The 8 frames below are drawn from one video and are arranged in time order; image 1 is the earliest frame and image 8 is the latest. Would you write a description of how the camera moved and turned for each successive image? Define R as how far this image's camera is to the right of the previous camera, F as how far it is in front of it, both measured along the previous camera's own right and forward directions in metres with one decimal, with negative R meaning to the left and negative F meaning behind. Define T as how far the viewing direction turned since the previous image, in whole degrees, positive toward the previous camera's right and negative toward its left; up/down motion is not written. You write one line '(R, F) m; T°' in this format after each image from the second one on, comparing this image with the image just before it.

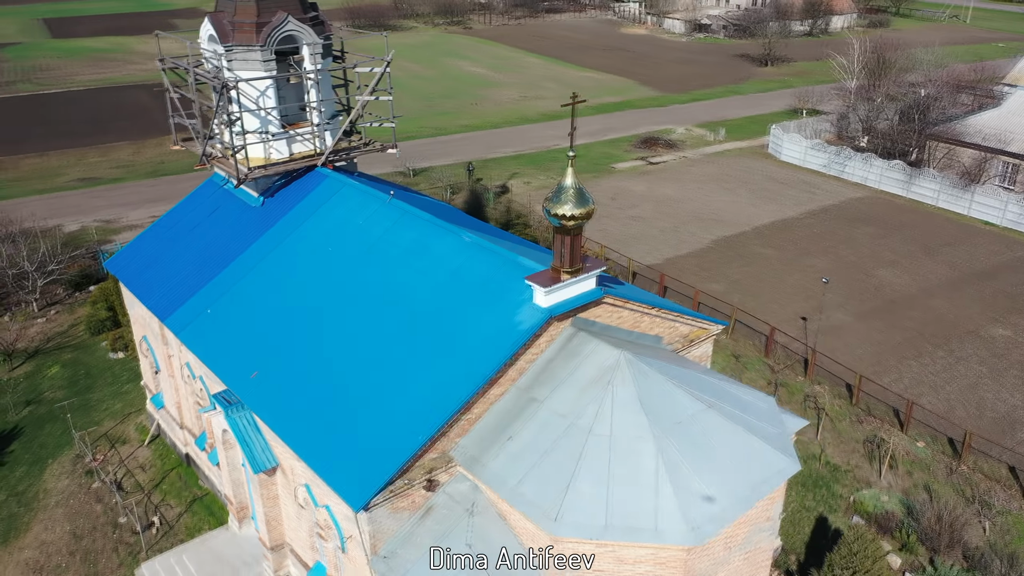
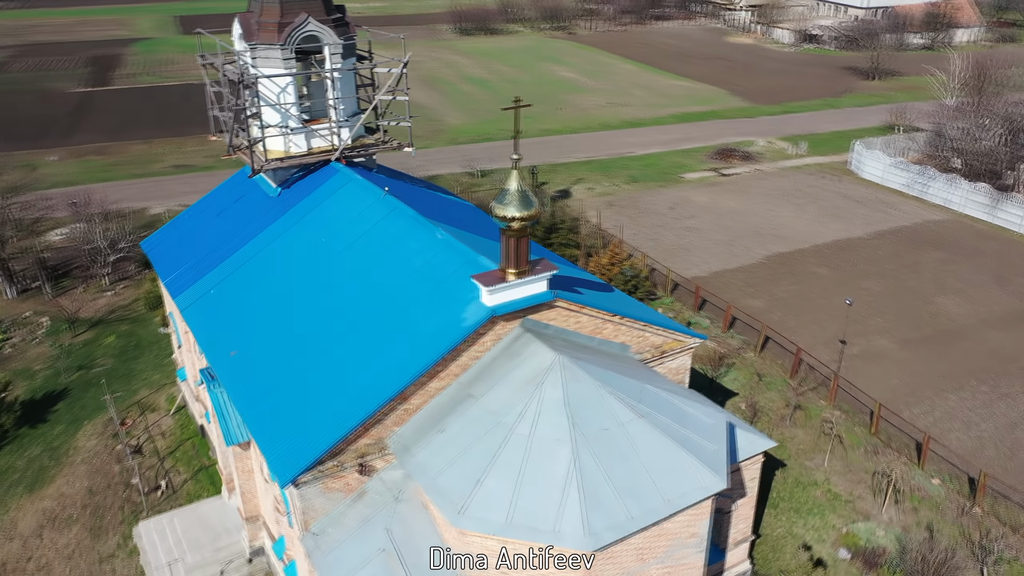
(+2.6, -0.1) m; -8°
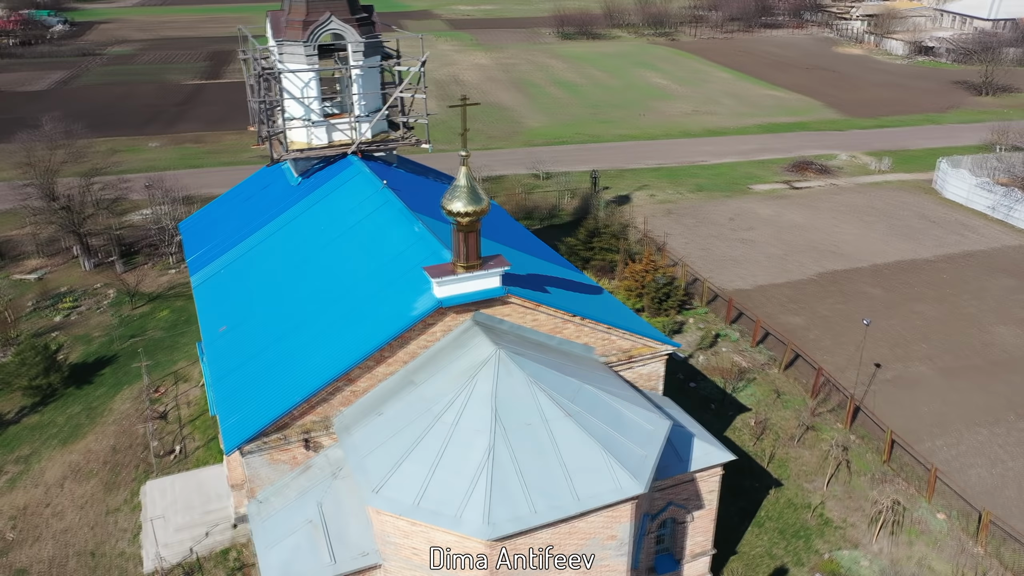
(+2.6, -0.1) m; -8°
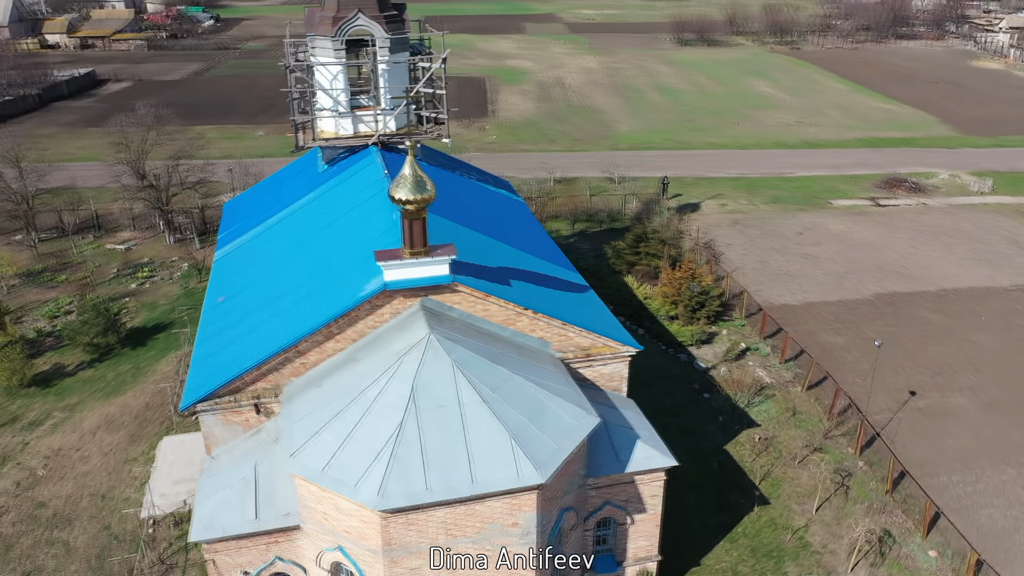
(+3.1, -0.1) m; -9°
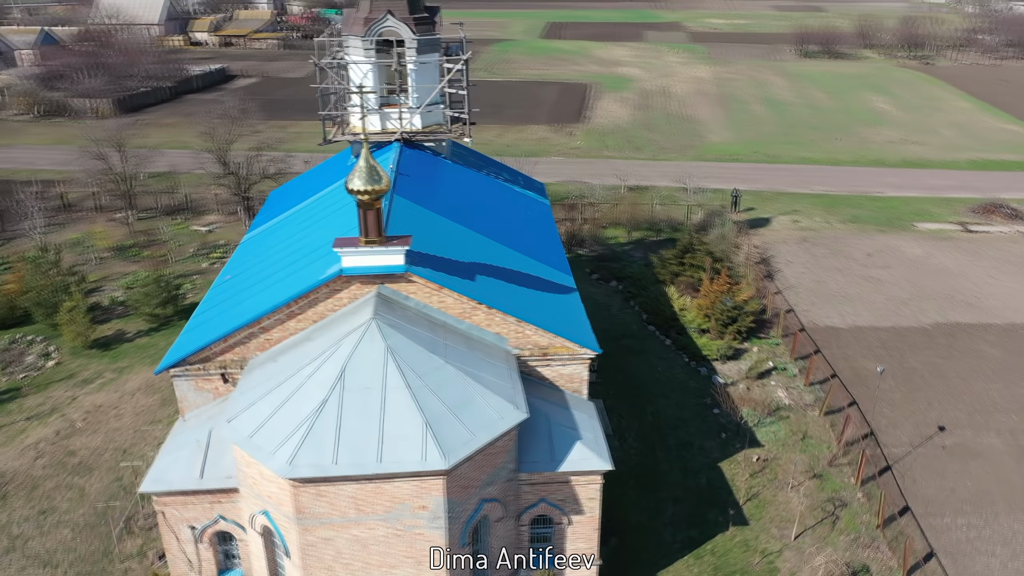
(+3.2, -0.1) m; -9°
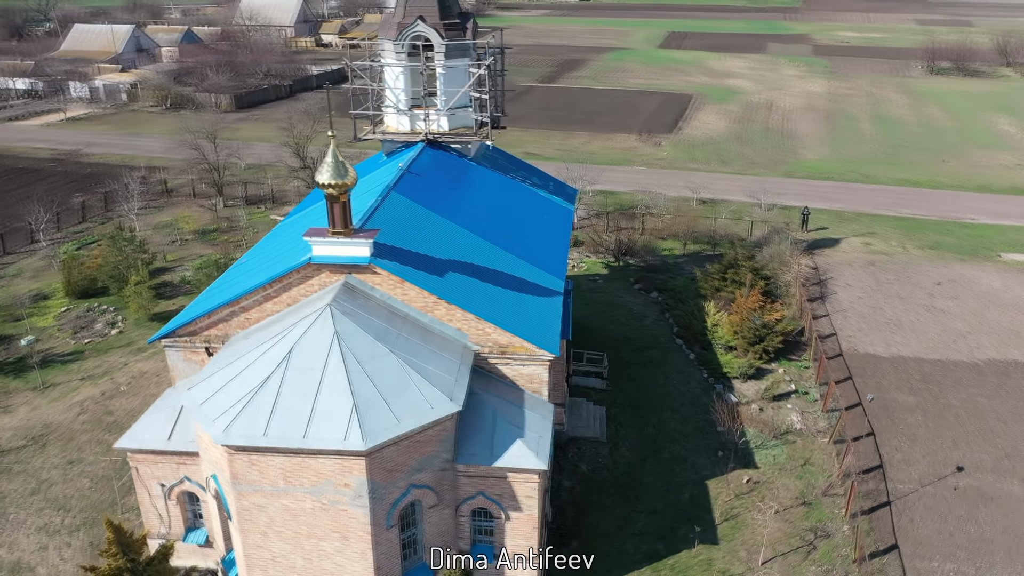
(+3.1, -0.2) m; -9°
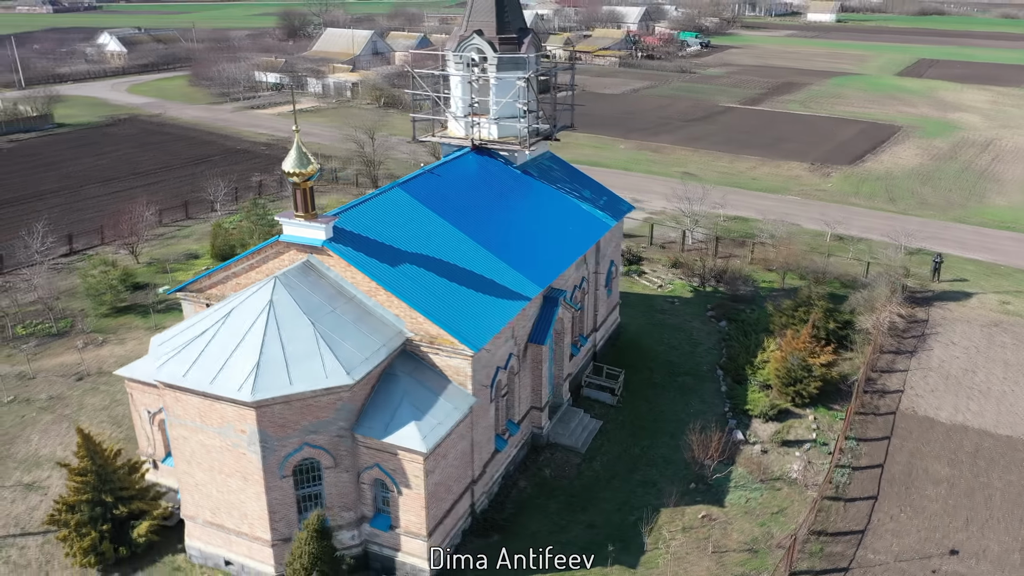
(+6.2, 0.0) m; -17°
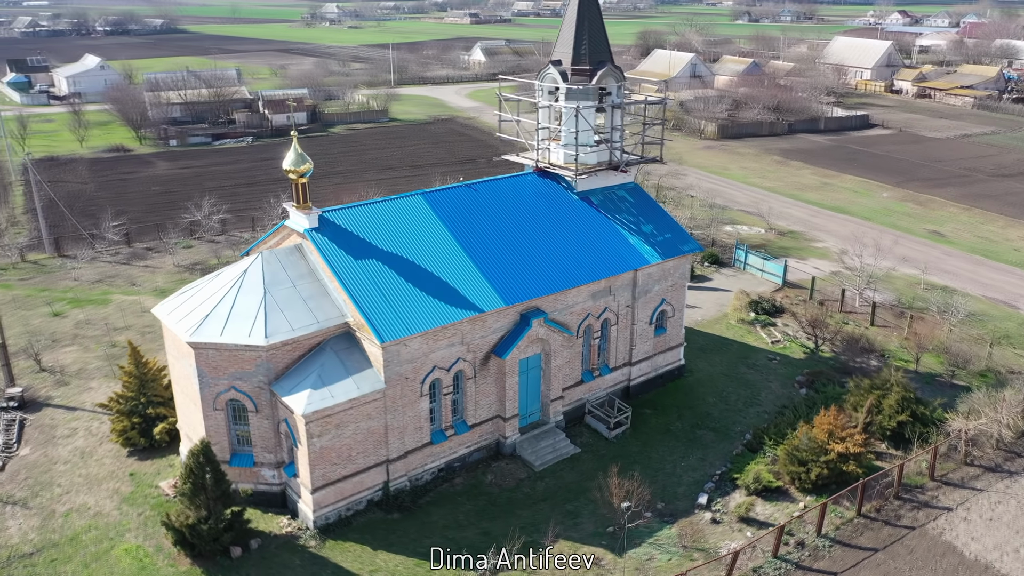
(+9.9, +0.9) m; -25°
